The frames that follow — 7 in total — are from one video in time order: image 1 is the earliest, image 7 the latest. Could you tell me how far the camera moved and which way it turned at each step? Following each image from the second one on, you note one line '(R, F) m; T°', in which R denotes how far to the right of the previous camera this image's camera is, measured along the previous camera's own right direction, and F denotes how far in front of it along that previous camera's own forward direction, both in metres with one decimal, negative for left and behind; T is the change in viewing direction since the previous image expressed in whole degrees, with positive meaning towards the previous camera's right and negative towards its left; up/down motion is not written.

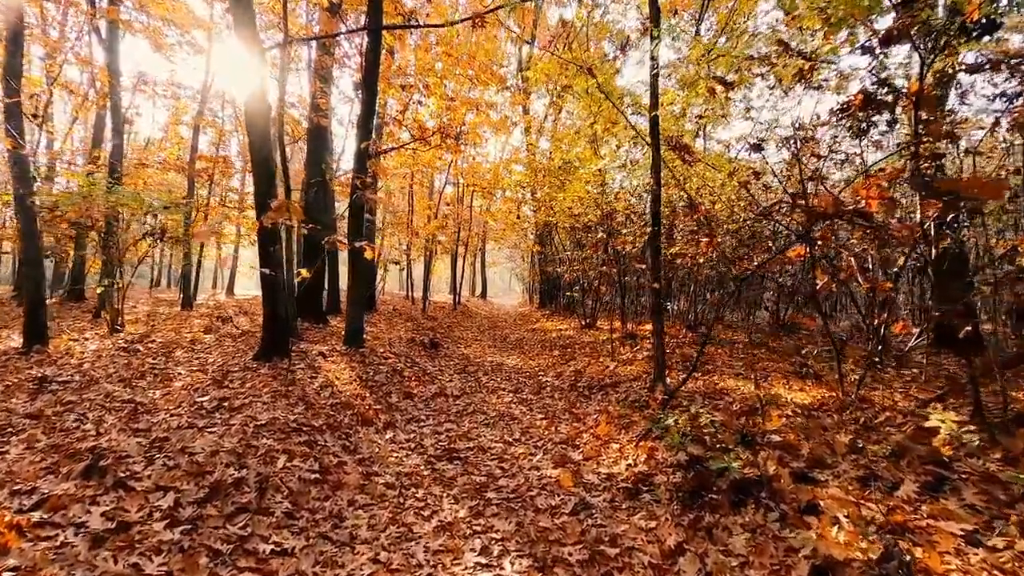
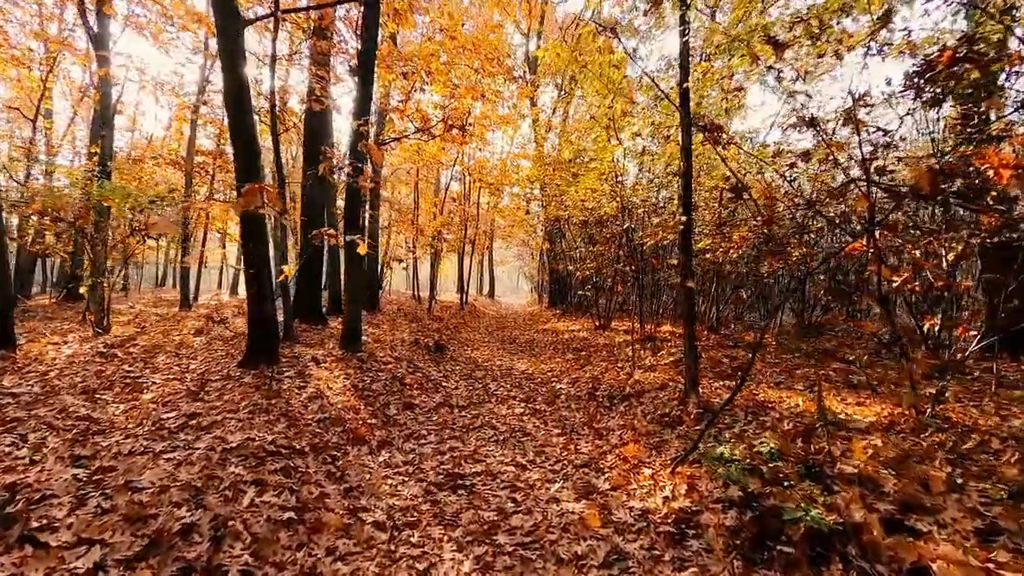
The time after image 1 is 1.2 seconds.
(-0.1, +0.9) m; -1°
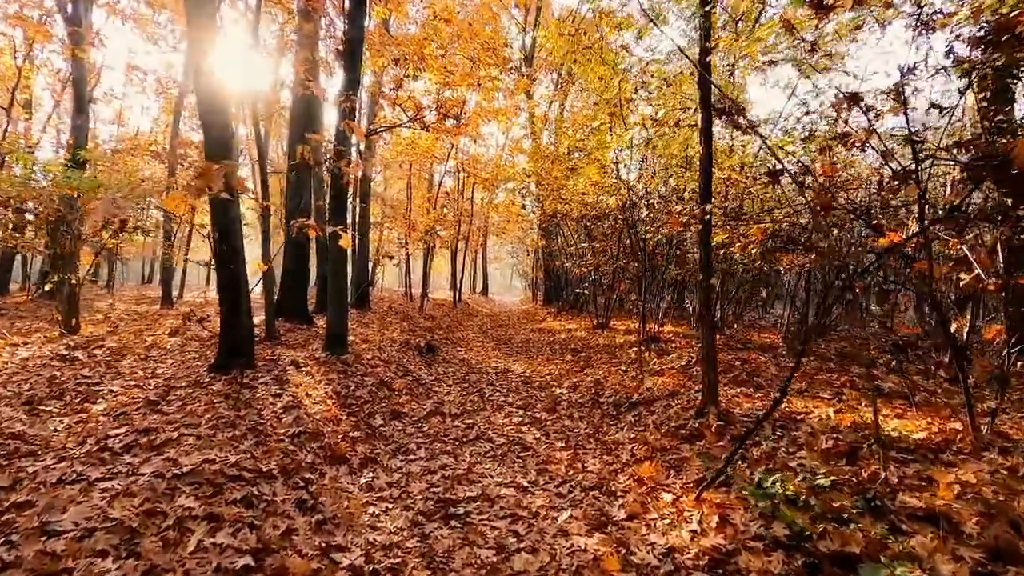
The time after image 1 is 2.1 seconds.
(-0.1, +0.7) m; +1°
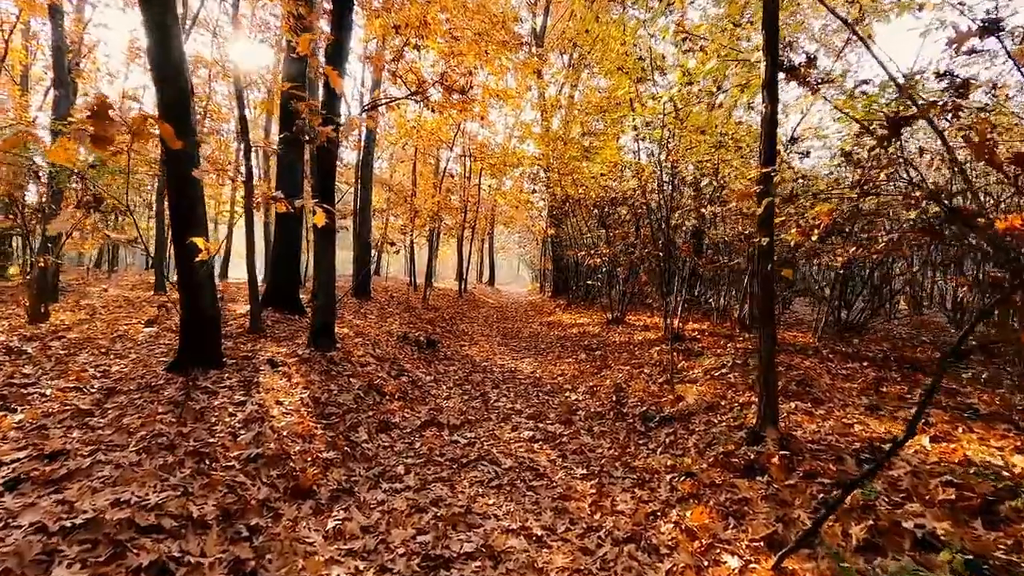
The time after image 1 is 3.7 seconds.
(-0.1, +1.2) m; -1°
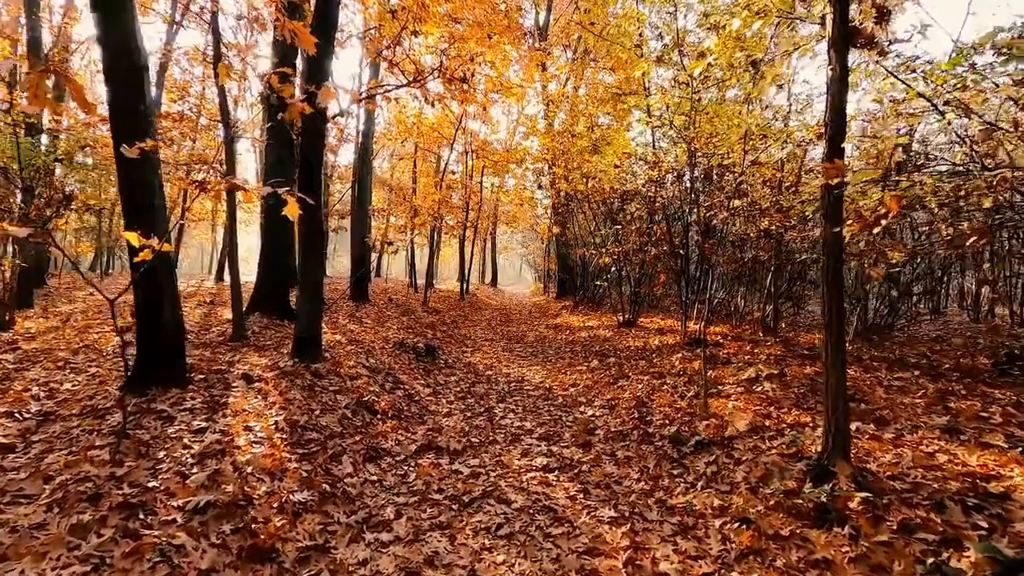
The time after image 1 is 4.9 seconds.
(-0.1, +0.9) m; 0°
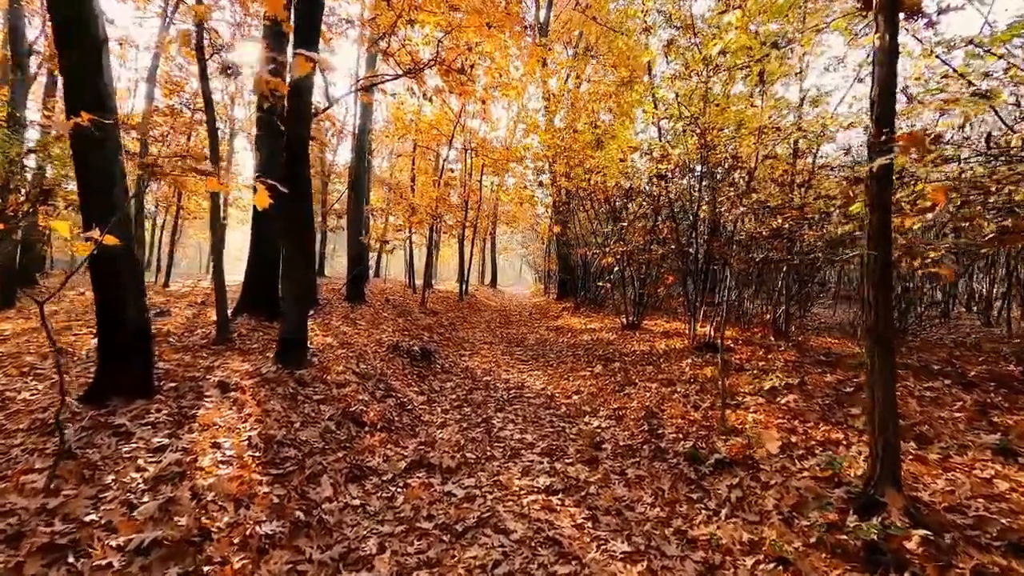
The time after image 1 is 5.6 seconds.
(0.0, +0.6) m; 0°
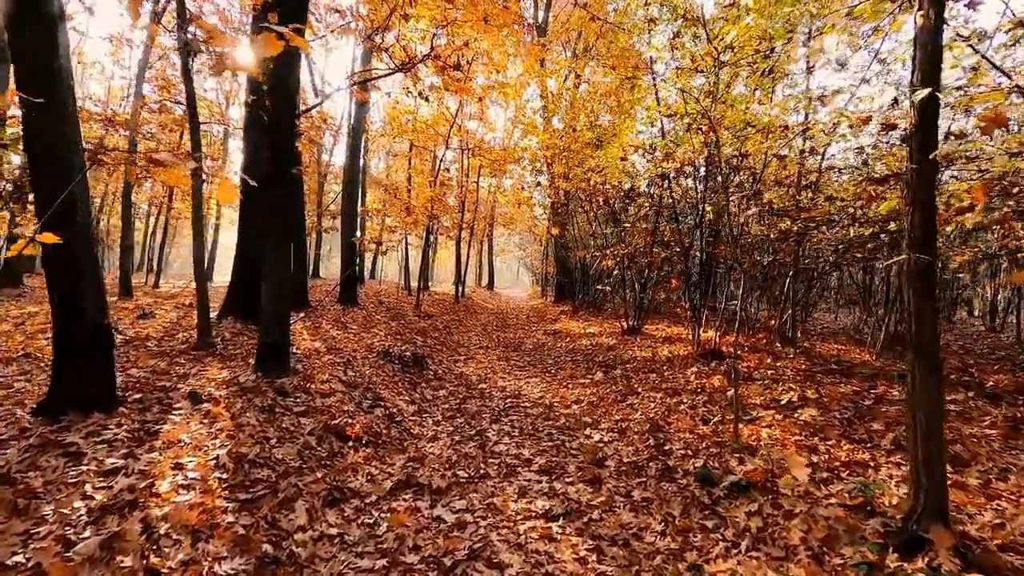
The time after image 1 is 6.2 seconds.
(0.0, +0.4) m; 0°
